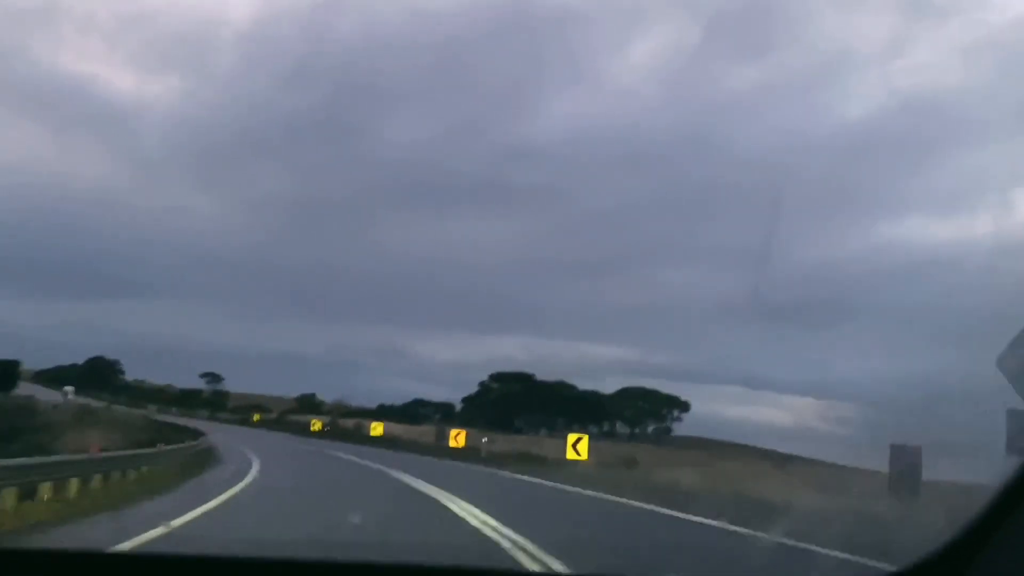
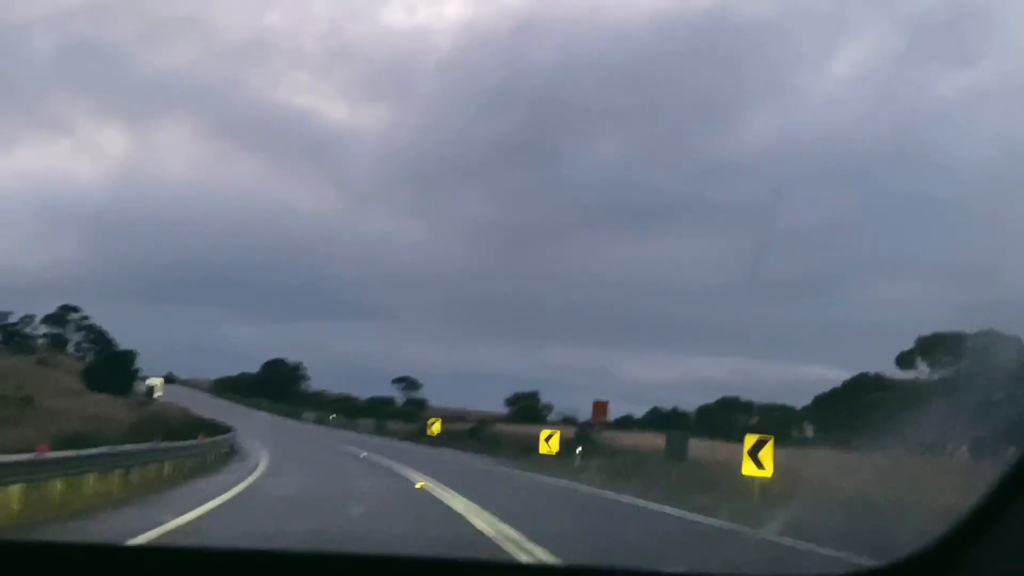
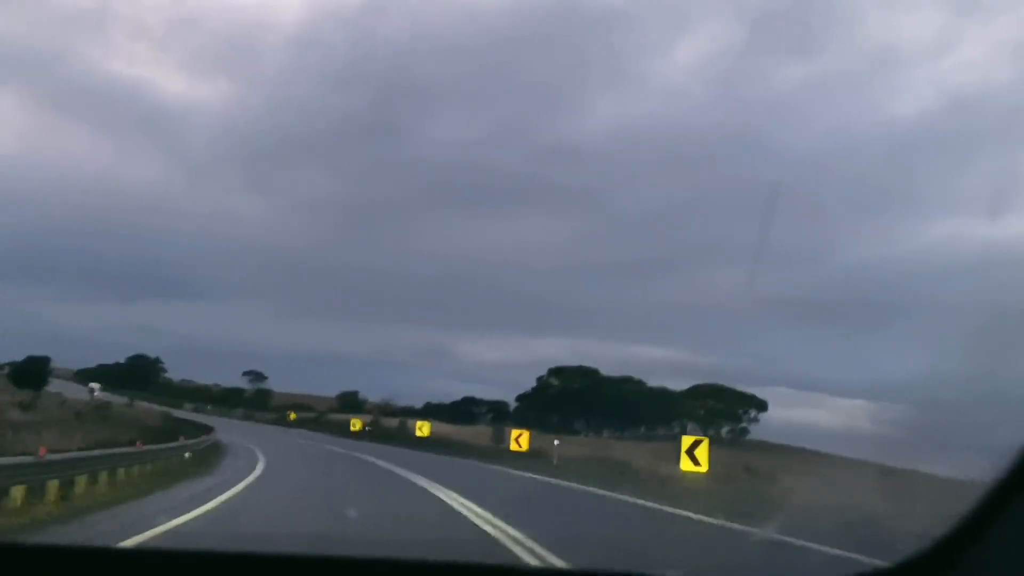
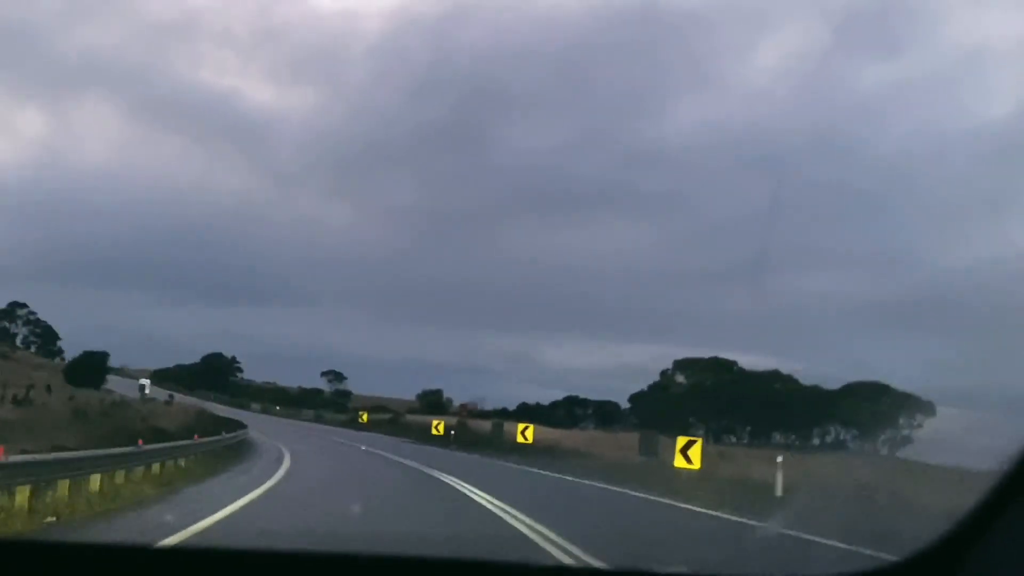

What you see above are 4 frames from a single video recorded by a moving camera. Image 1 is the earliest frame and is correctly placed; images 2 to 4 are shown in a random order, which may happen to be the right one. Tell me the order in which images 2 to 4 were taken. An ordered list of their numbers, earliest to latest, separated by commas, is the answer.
3, 4, 2
